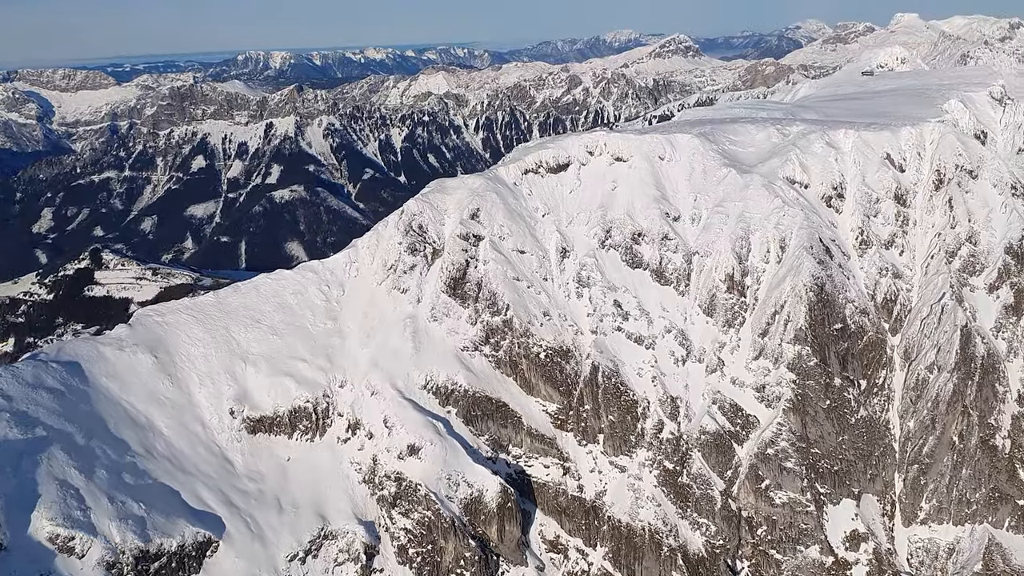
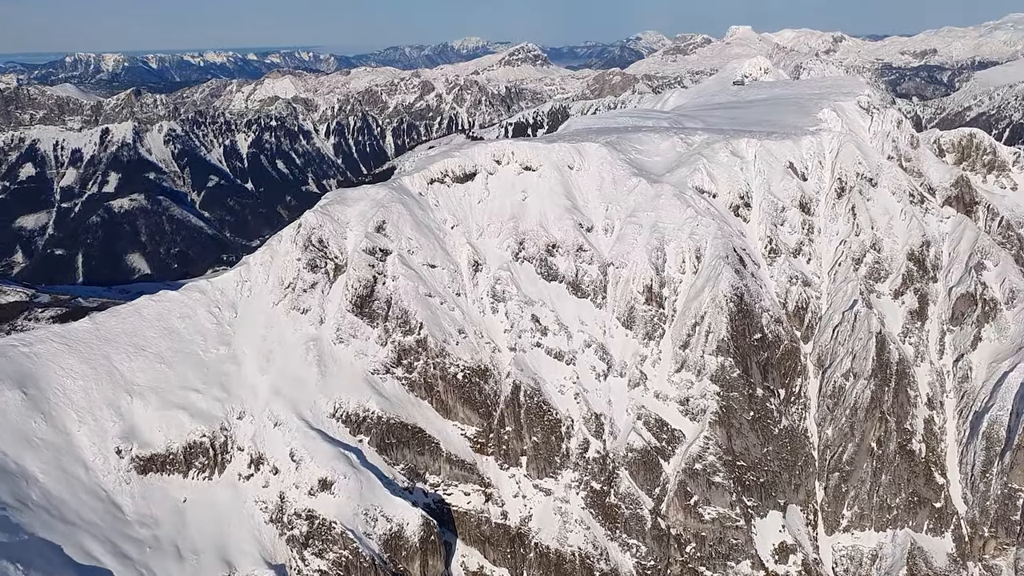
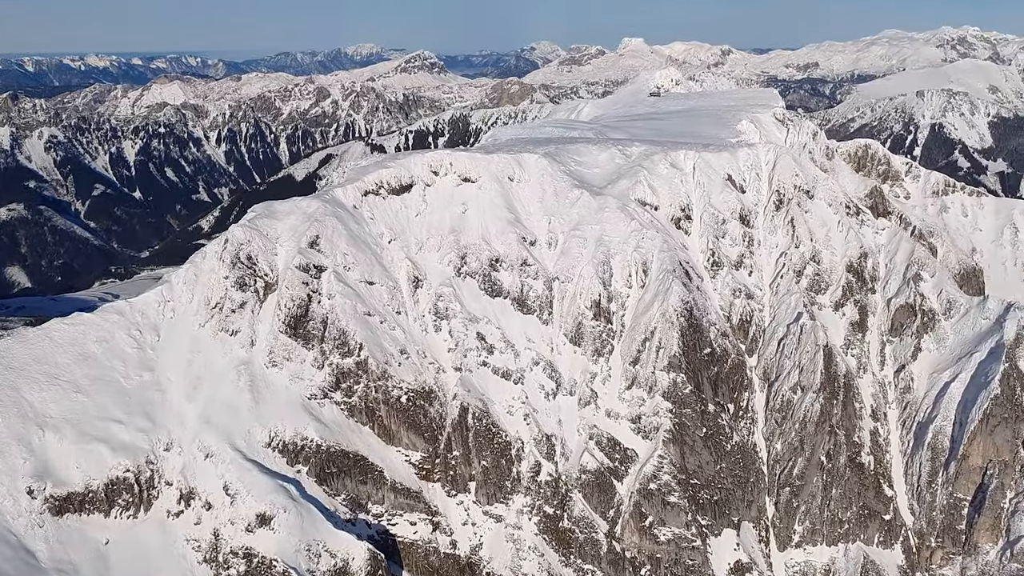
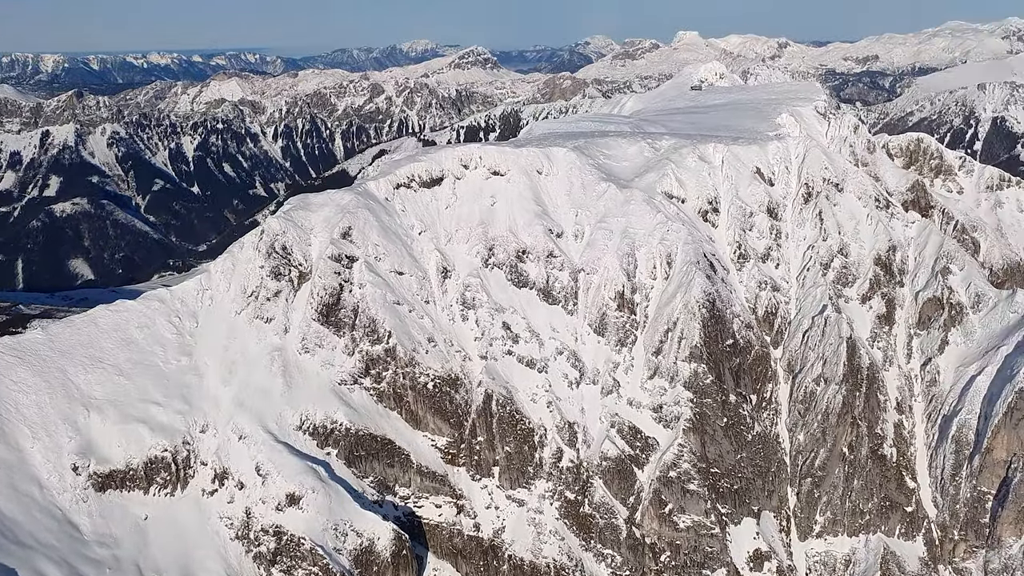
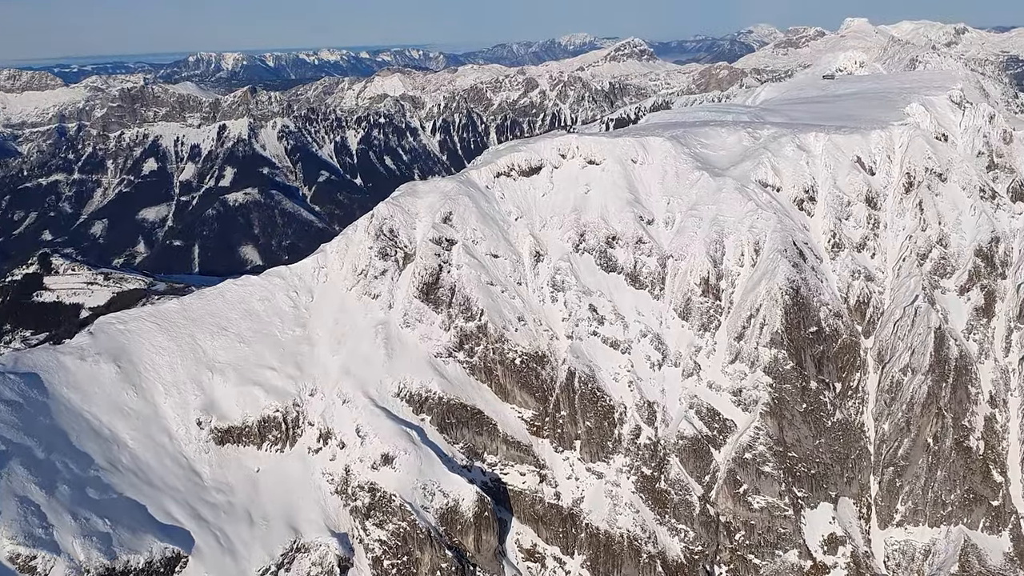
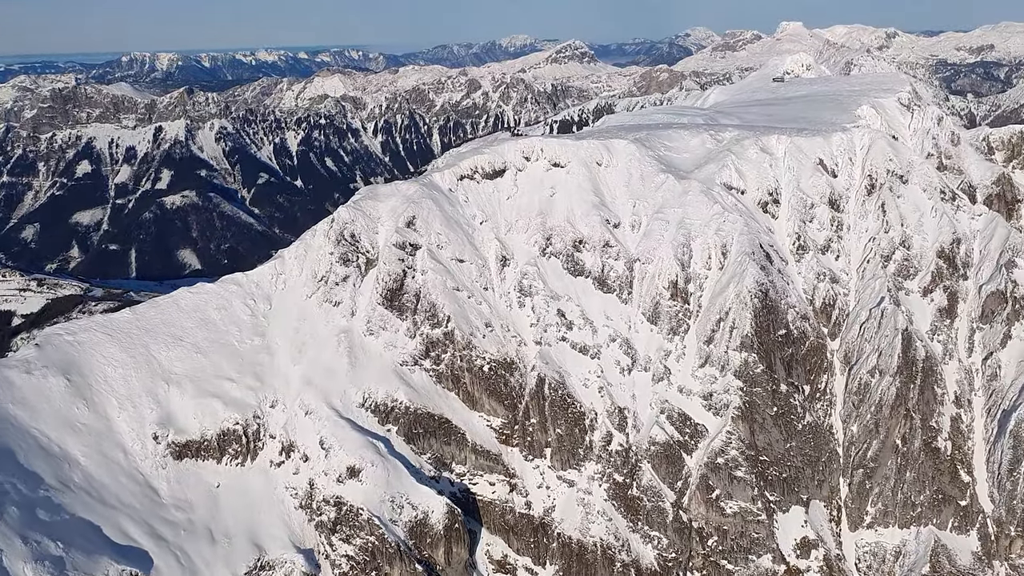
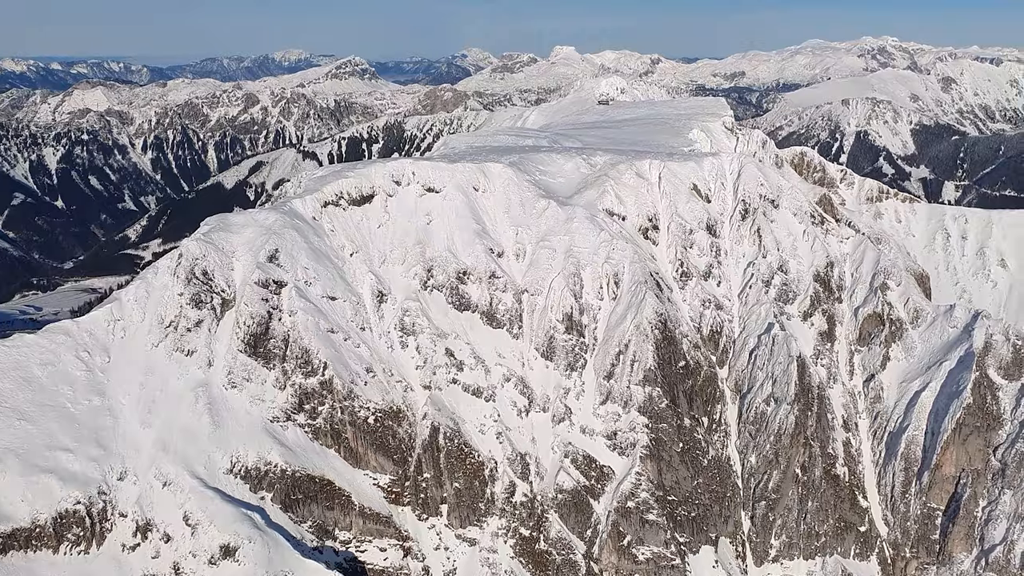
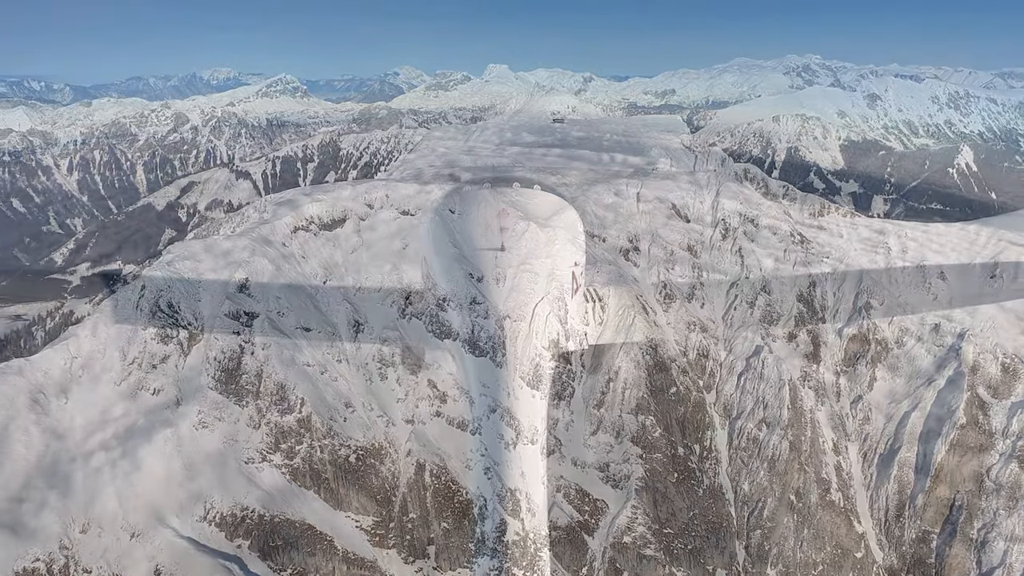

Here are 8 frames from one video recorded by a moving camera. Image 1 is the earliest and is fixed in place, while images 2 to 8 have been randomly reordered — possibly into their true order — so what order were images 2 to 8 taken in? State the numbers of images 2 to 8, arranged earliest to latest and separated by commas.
5, 6, 2, 4, 3, 7, 8
